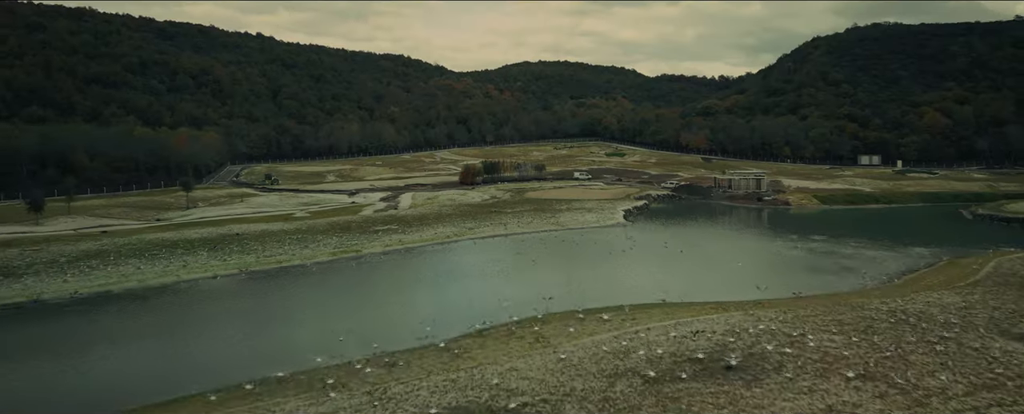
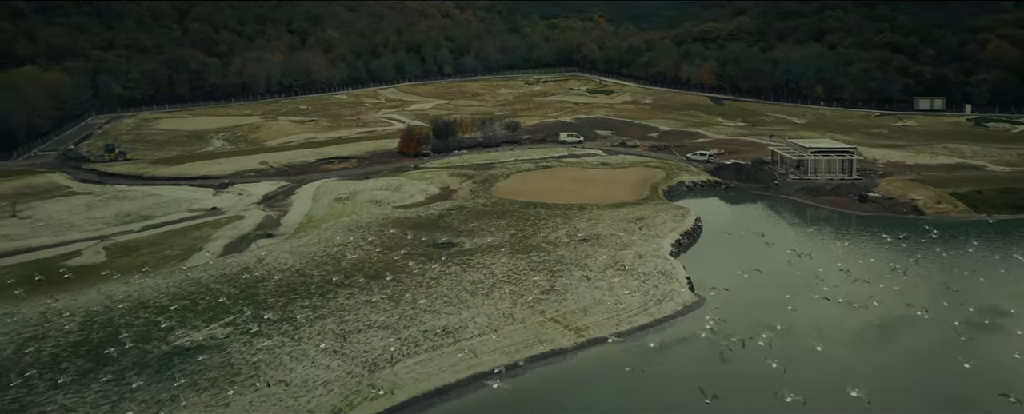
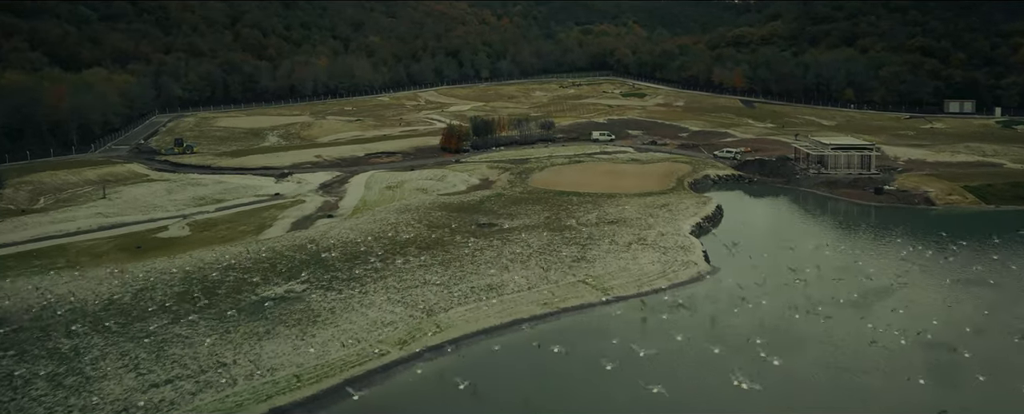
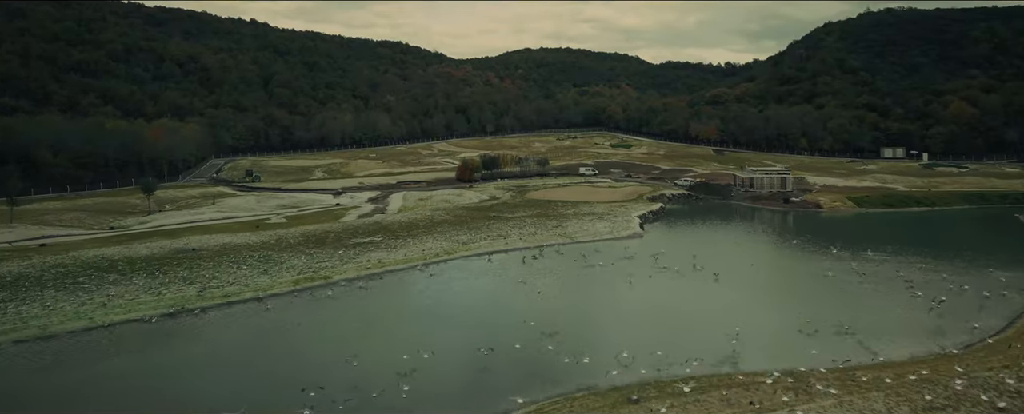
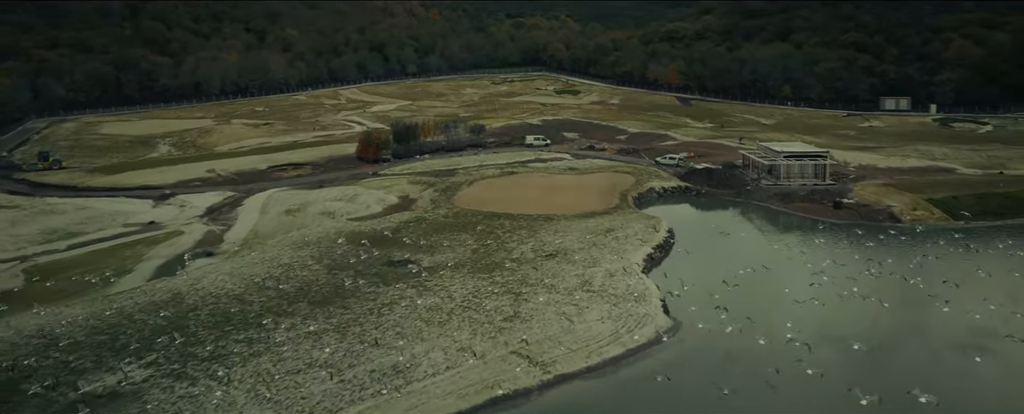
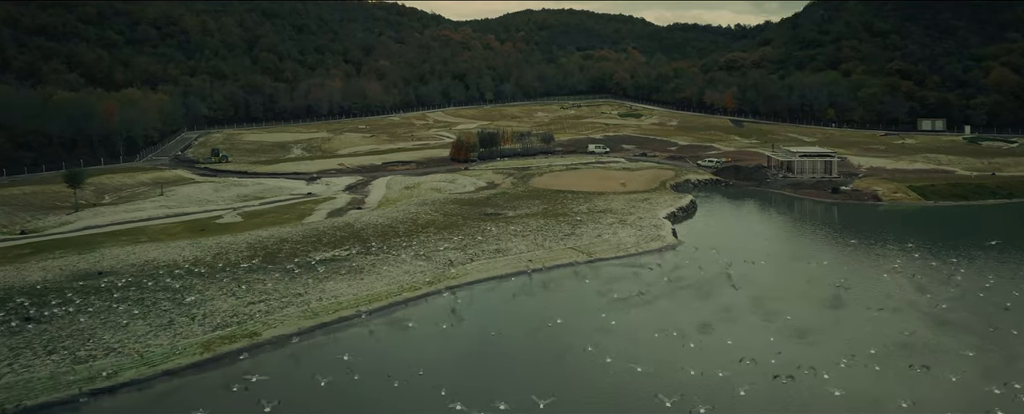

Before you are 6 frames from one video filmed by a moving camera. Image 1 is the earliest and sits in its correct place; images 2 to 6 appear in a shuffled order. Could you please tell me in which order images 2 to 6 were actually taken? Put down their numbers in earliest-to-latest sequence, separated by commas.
4, 6, 3, 2, 5
